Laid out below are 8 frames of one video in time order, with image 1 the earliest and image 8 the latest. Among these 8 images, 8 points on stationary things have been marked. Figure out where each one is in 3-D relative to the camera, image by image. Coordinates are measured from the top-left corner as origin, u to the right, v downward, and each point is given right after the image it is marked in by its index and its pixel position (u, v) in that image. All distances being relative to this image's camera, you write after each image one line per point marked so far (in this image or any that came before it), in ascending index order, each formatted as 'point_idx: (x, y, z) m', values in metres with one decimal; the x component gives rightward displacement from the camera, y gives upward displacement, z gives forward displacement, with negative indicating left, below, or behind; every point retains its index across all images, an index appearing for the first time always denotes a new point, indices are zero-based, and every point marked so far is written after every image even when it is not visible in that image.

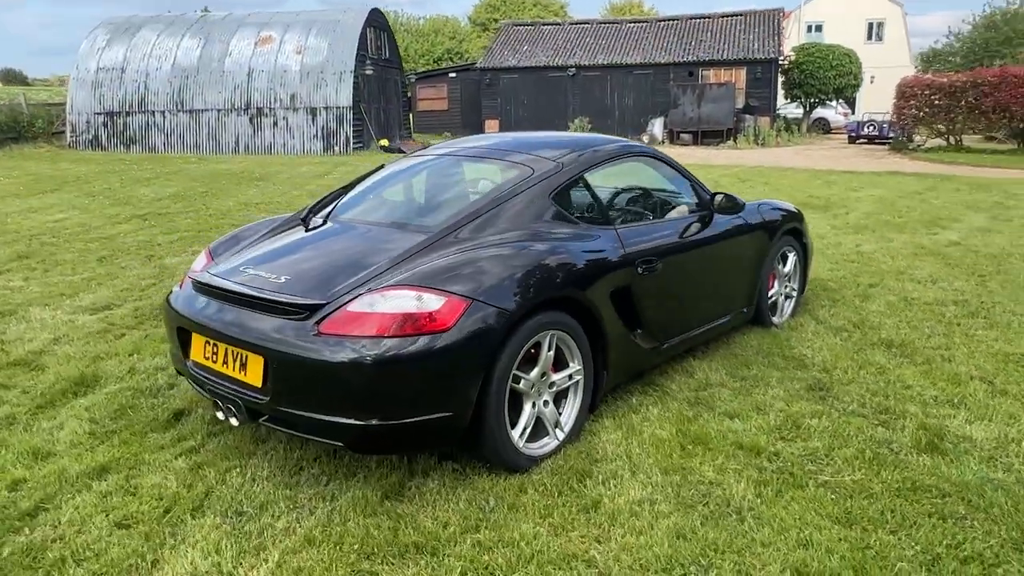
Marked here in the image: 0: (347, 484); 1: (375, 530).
0: (-0.6, -0.7, +2.7) m
1: (-0.4, -0.8, +2.4) m
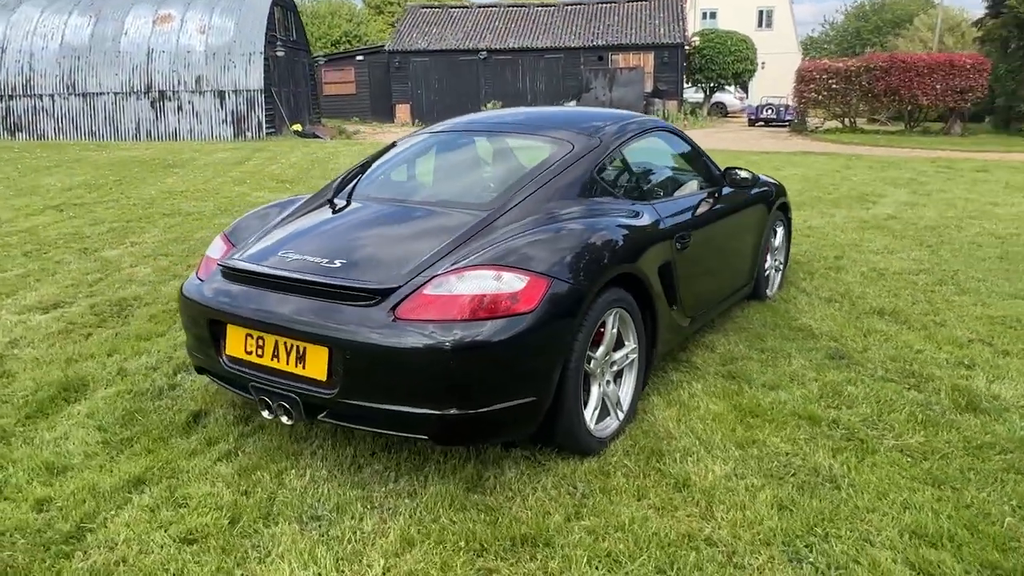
0: (-0.3, -0.6, +2.5) m
1: (-0.1, -0.7, +2.3) m
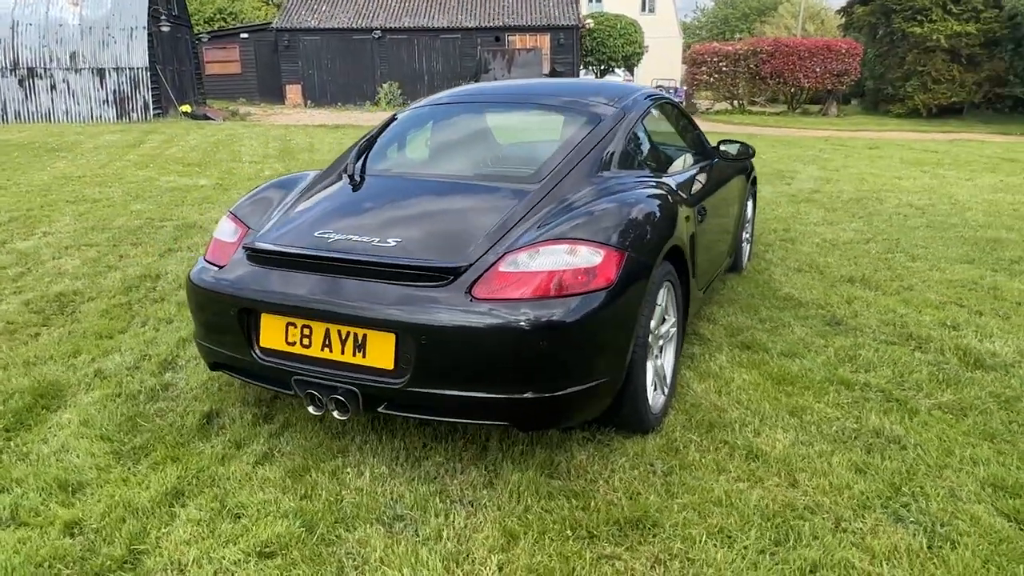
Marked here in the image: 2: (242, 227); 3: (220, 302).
0: (-0.1, -0.6, +2.4) m
1: (+0.2, -0.6, +2.2) m
2: (-0.9, +0.2, +2.7) m
3: (-1.1, 0.0, +2.7) m
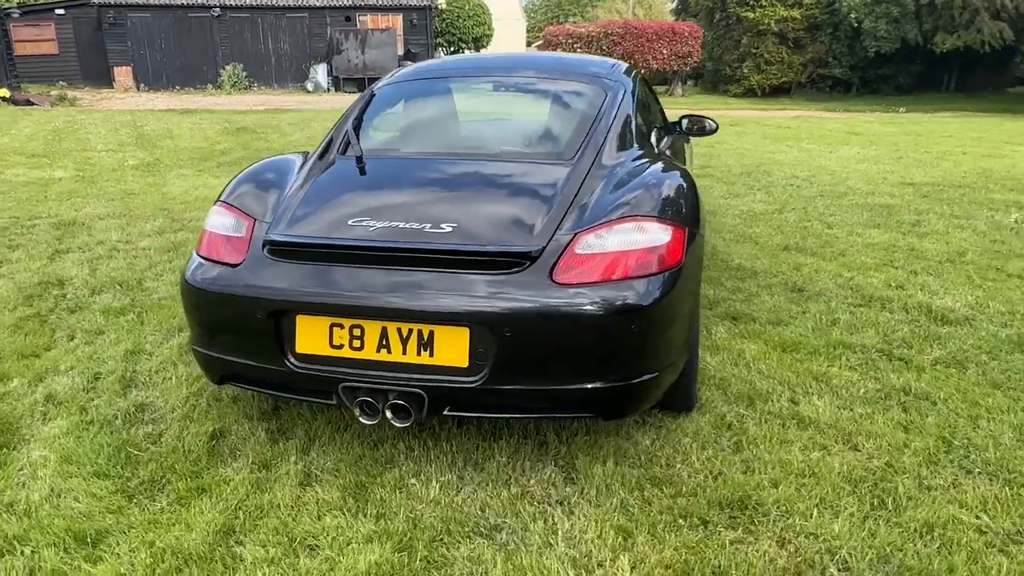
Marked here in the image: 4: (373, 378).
0: (+0.2, -0.5, +2.2) m
1: (+0.4, -0.6, +2.1) m
2: (-0.8, +0.2, +2.4) m
3: (-0.9, 0.0, +2.3) m
4: (-0.4, -0.2, +2.1) m
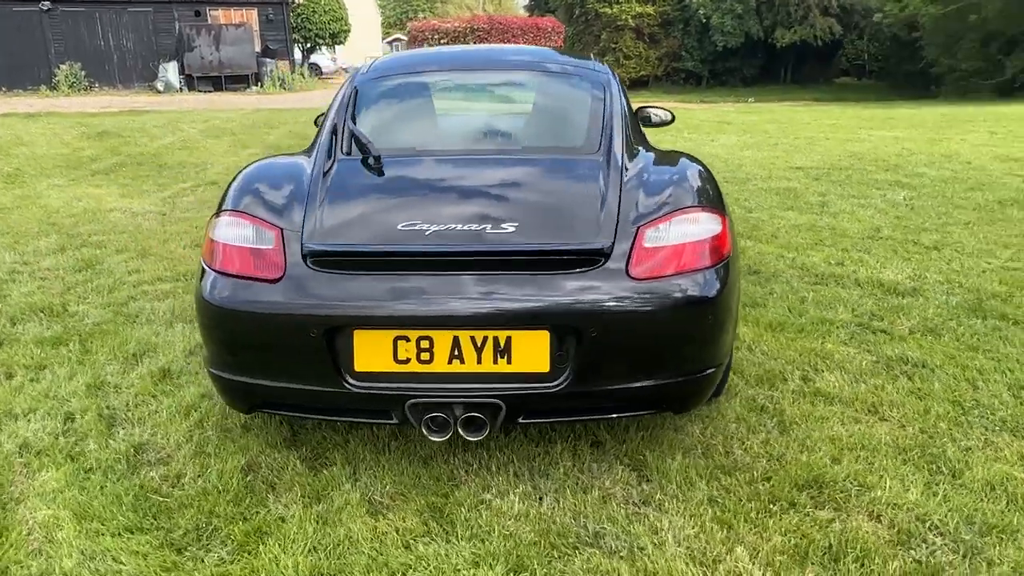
0: (+0.3, -0.5, +2.2) m
1: (+0.7, -0.5, +2.1) m
2: (-0.7, +0.2, +2.2) m
3: (-0.7, -0.1, +2.1) m
4: (-0.2, -0.3, +2.0) m
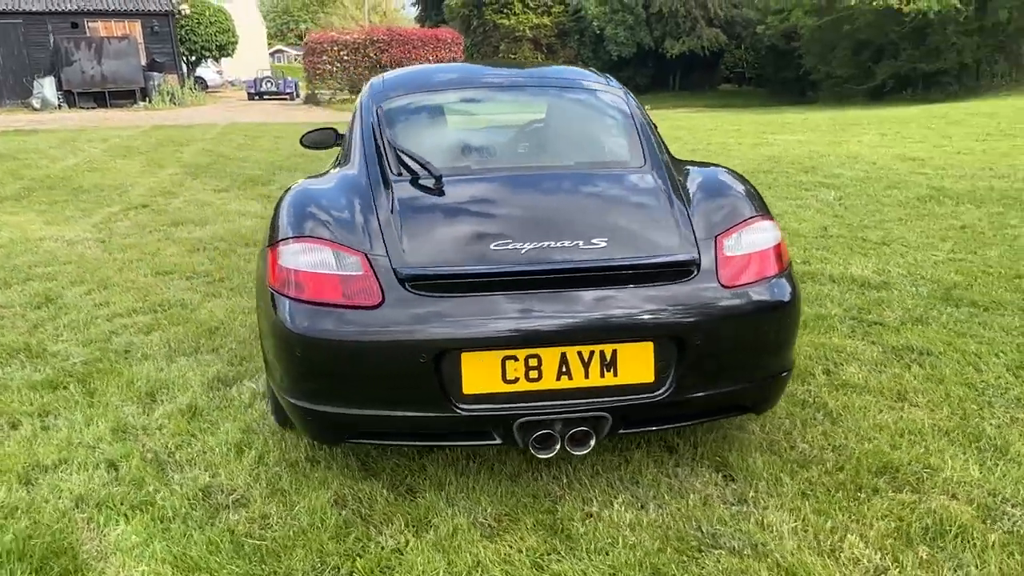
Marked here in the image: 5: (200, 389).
0: (+0.6, -0.5, +2.3) m
1: (+0.9, -0.5, +2.2) m
2: (-0.5, +0.1, +2.1) m
3: (-0.5, -0.2, +2.0) m
4: (+0.1, -0.3, +2.0) m
5: (-1.2, -0.4, +2.9) m
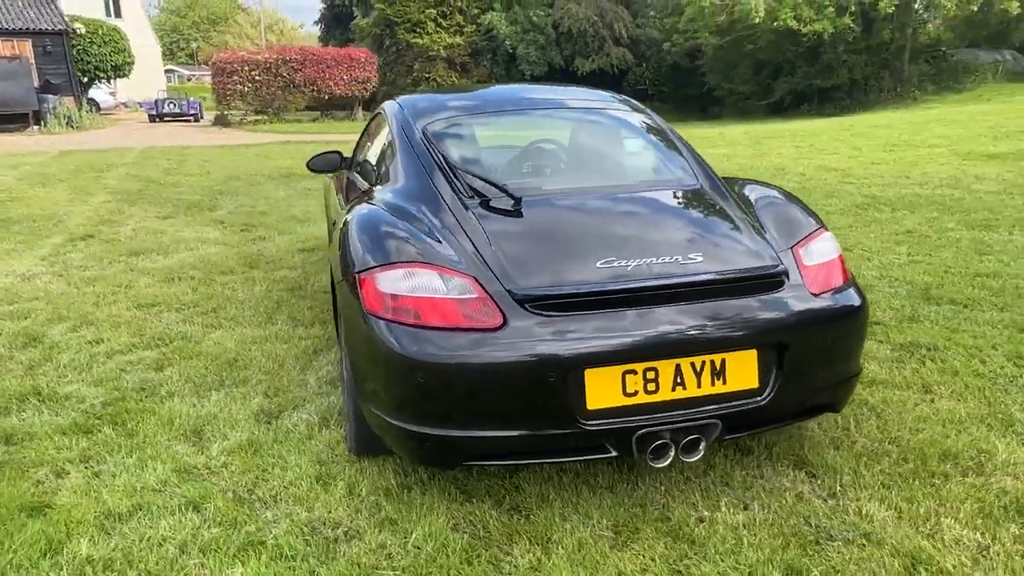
0: (+0.9, -0.5, +2.4) m
1: (+1.2, -0.6, +2.4) m
2: (-0.2, 0.0, +2.1) m
3: (-0.2, -0.2, +2.0) m
4: (+0.4, -0.3, +2.0) m
5: (-1.0, -0.5, +2.8) m
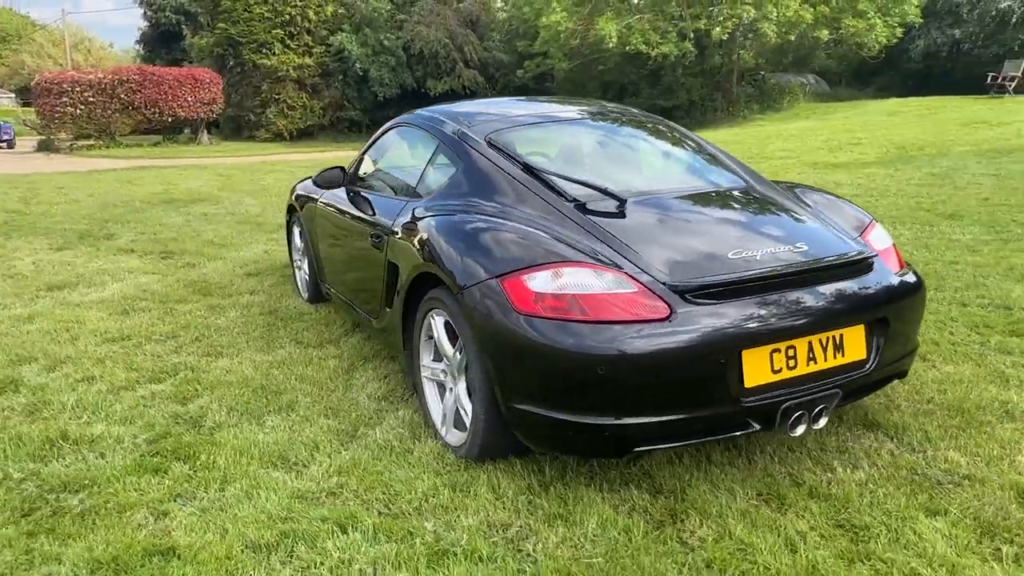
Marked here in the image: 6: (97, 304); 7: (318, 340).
0: (+1.2, -0.5, +2.7) m
1: (+1.6, -0.5, +2.7) m
2: (+0.3, 0.0, +2.2) m
3: (+0.3, -0.2, +2.1) m
4: (+0.9, -0.3, +2.3) m
5: (-0.6, -0.5, +2.7) m
6: (-2.5, -0.1, +4.6) m
7: (-1.0, -0.3, +3.8) m
